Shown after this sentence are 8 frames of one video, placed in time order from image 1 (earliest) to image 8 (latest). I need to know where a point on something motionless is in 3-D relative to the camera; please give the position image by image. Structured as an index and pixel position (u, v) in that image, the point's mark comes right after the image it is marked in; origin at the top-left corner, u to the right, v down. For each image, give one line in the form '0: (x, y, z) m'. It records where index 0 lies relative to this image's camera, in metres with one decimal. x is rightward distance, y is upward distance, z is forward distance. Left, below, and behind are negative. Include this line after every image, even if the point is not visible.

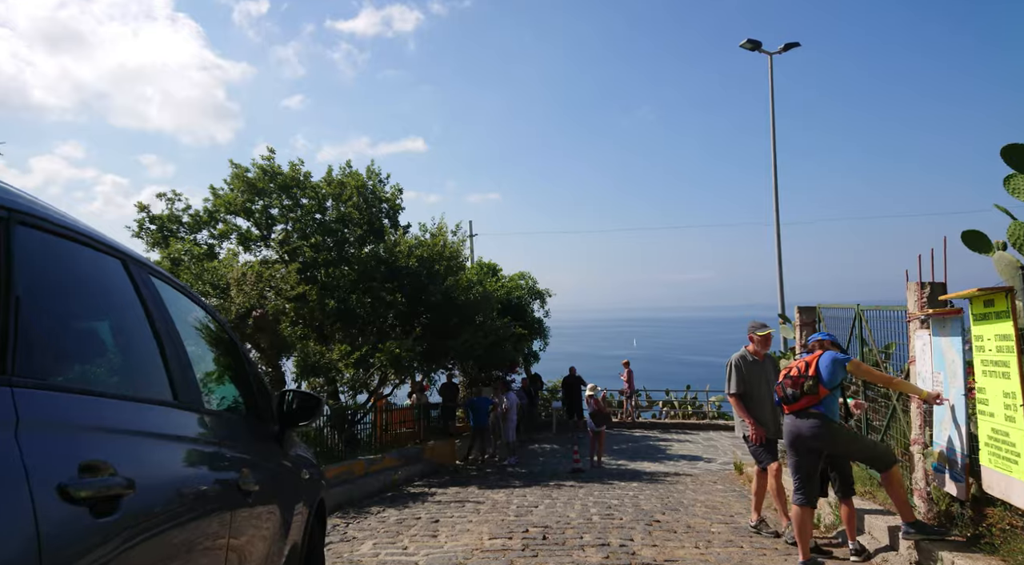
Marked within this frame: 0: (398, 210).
0: (-2.4, +1.5, +16.7) m
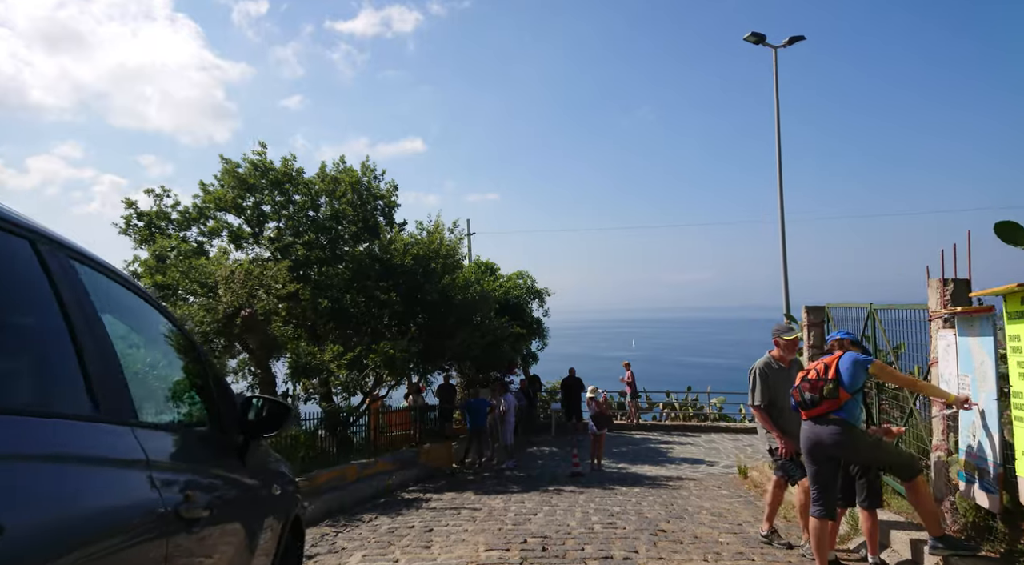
0: (-2.4, +1.6, +16.3) m
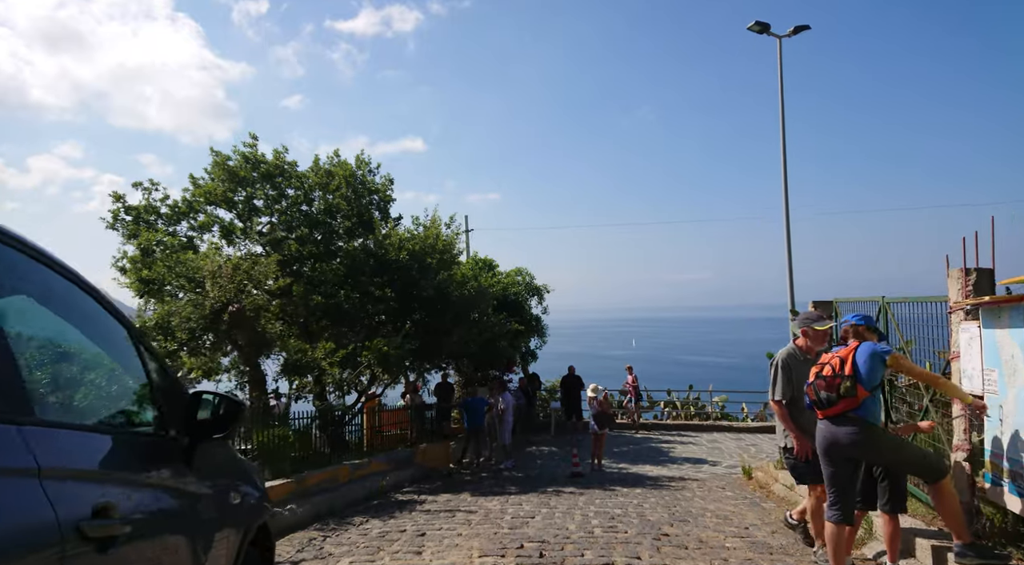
0: (-2.5, +1.6, +15.9) m
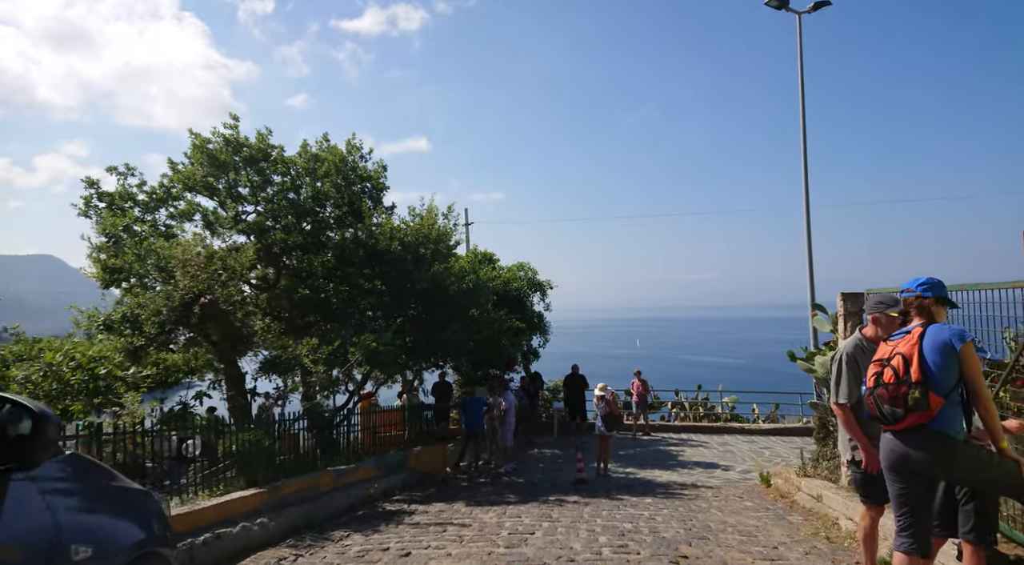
0: (-2.5, +1.8, +15.0) m
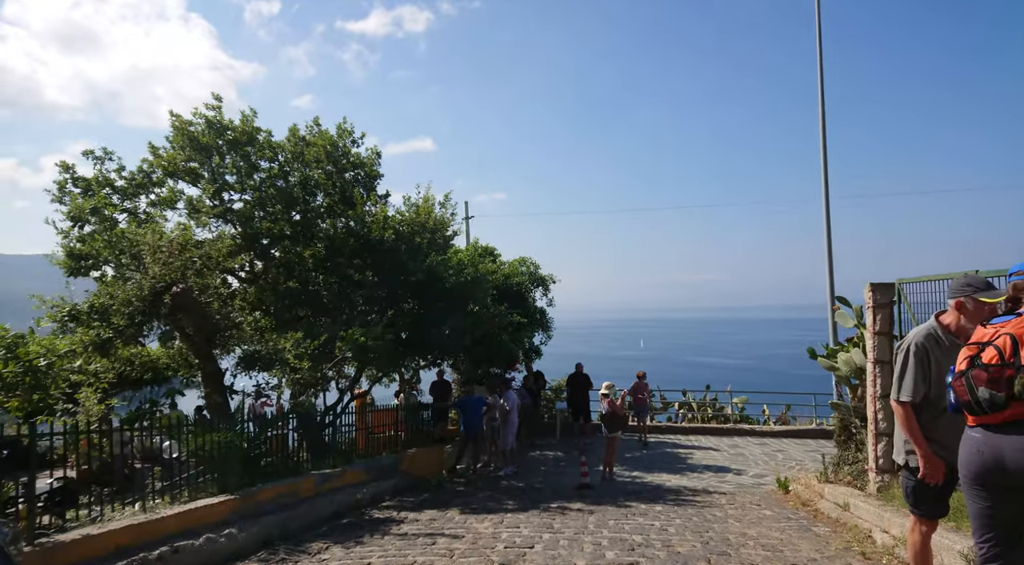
0: (-2.5, +1.9, +14.2) m
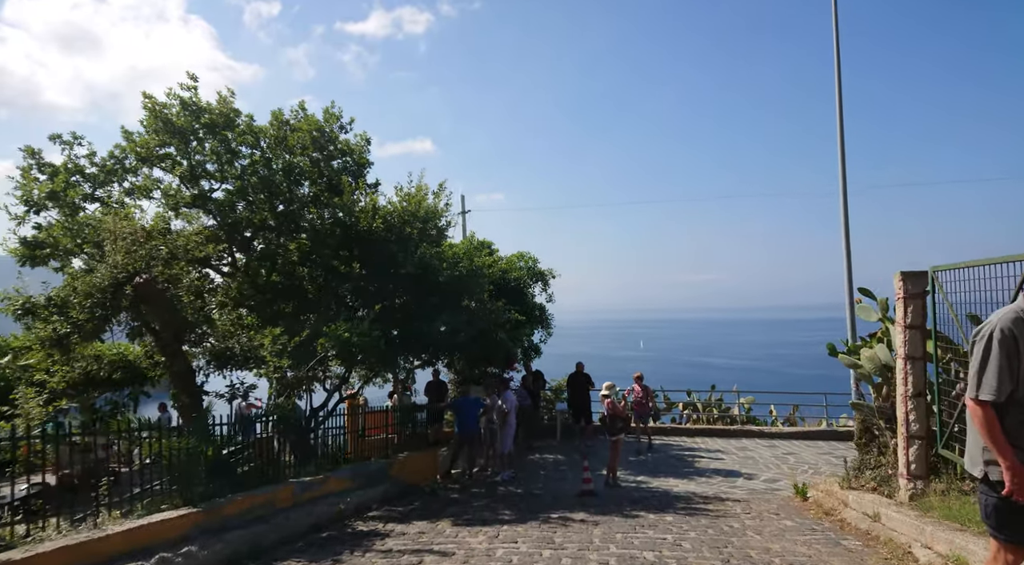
0: (-2.5, +2.0, +13.4) m
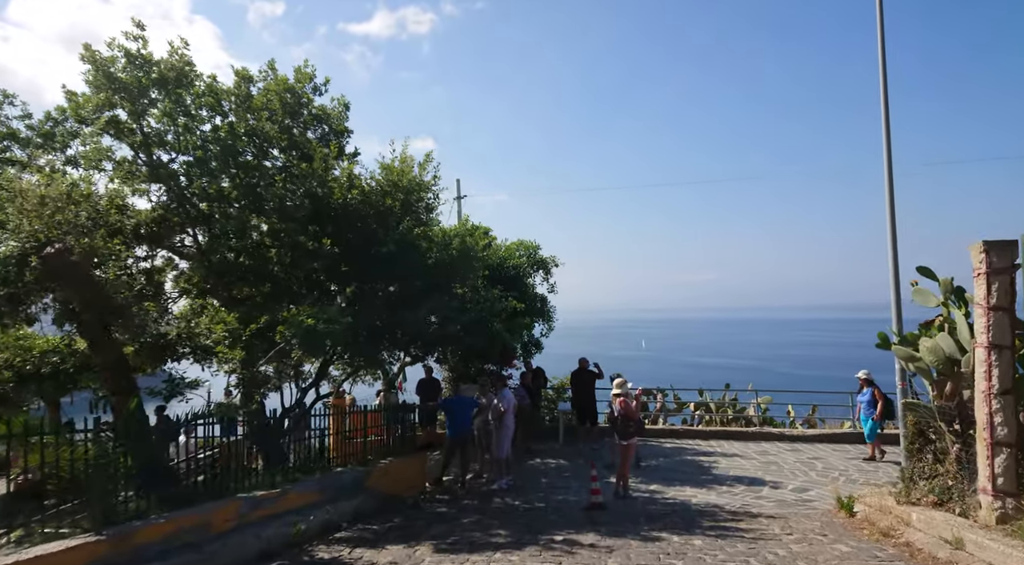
0: (-2.5, +2.3, +11.9) m
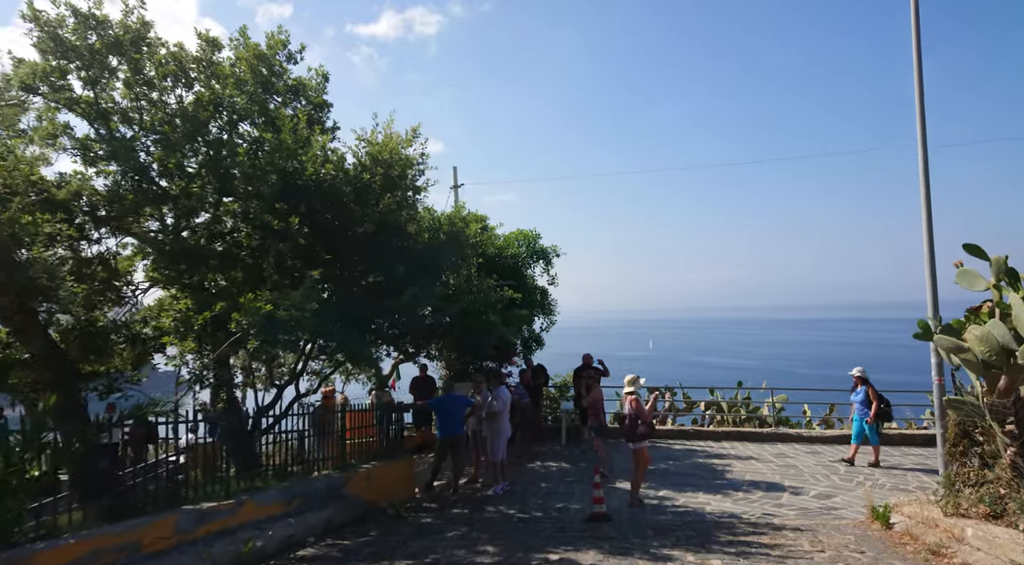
0: (-2.6, +2.4, +10.9) m
